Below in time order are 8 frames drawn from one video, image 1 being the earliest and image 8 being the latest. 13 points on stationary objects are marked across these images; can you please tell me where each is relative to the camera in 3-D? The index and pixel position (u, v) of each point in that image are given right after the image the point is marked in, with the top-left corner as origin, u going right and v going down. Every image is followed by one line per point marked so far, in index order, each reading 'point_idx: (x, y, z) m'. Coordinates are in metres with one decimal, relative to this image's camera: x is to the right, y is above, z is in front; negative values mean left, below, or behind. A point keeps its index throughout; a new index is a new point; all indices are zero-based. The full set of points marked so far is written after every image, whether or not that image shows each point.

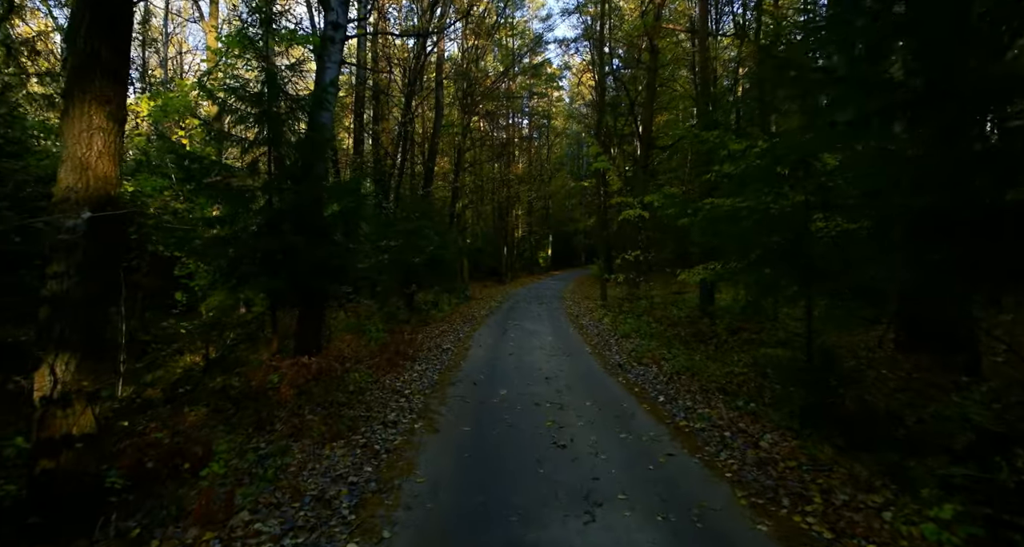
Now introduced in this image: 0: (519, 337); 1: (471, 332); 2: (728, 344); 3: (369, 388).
0: (+0.2, -1.6, +12.2) m
1: (-1.1, -1.5, +13.1) m
2: (+4.7, -1.6, +10.8) m
3: (-2.0, -1.6, +6.9) m
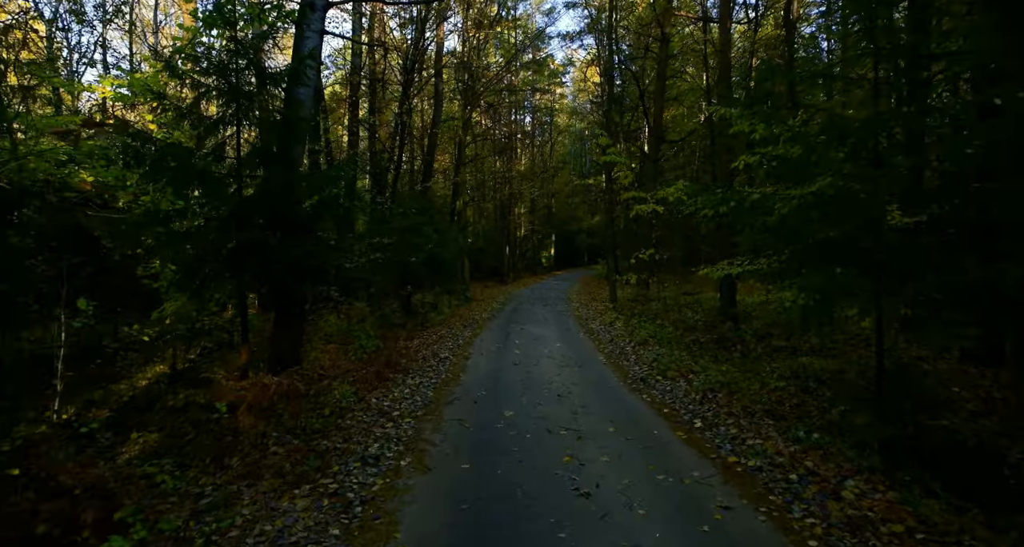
0: (+0.3, -1.6, +11.1) m
1: (-1.0, -1.6, +12.1) m
2: (+4.8, -1.6, +9.7) m
3: (-1.9, -1.6, +5.9) m
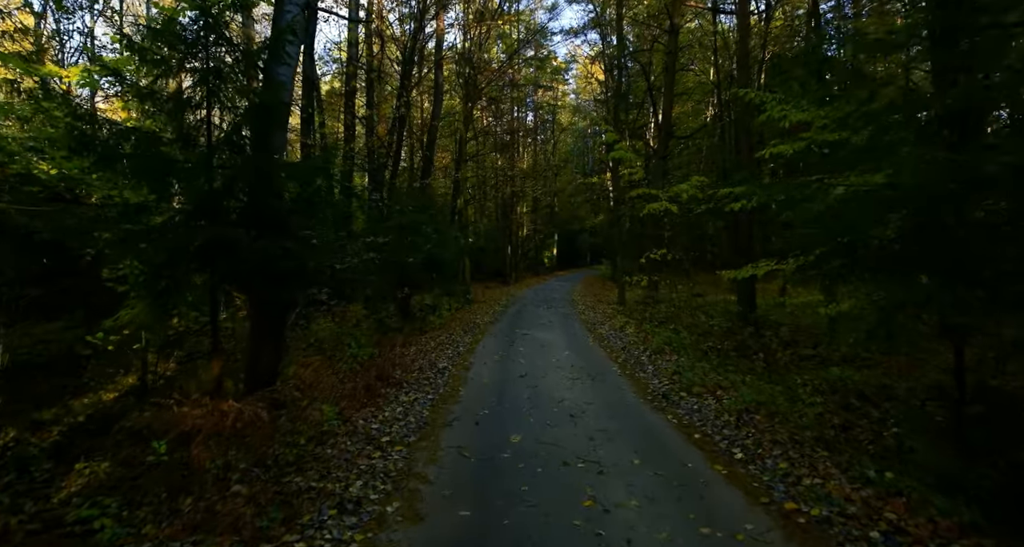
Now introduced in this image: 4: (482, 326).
0: (+0.4, -1.6, +10.3) m
1: (-0.9, -1.6, +11.3) m
2: (+4.8, -1.6, +8.9) m
3: (-1.8, -1.6, +5.1) m
4: (-0.8, -1.5, +14.4) m
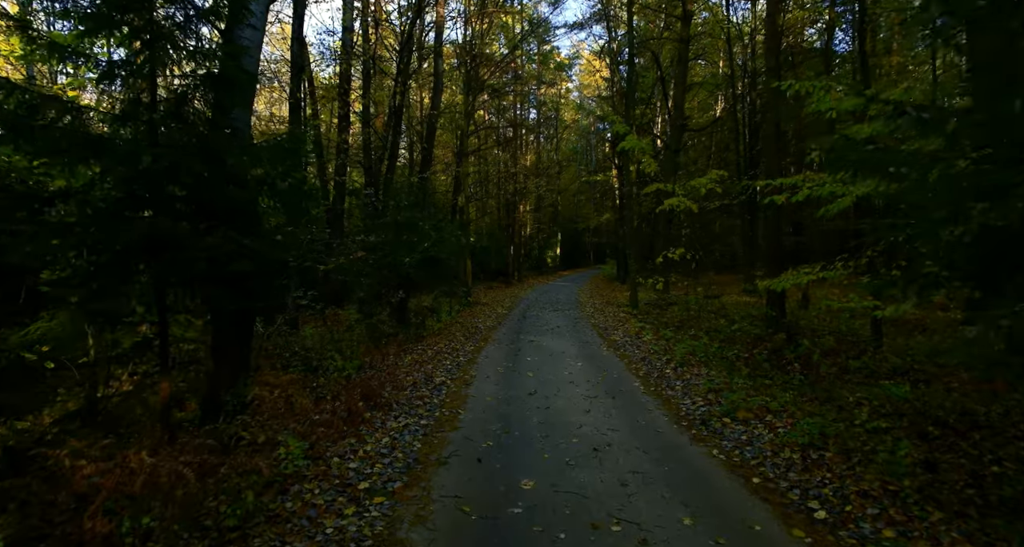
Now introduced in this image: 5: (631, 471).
0: (+0.5, -1.6, +9.3) m
1: (-0.8, -1.6, +10.2) m
2: (+4.9, -1.6, +7.9) m
3: (-1.7, -1.7, +4.0) m
4: (-0.7, -1.6, +13.4) m
5: (+1.0, -1.7, +4.4) m
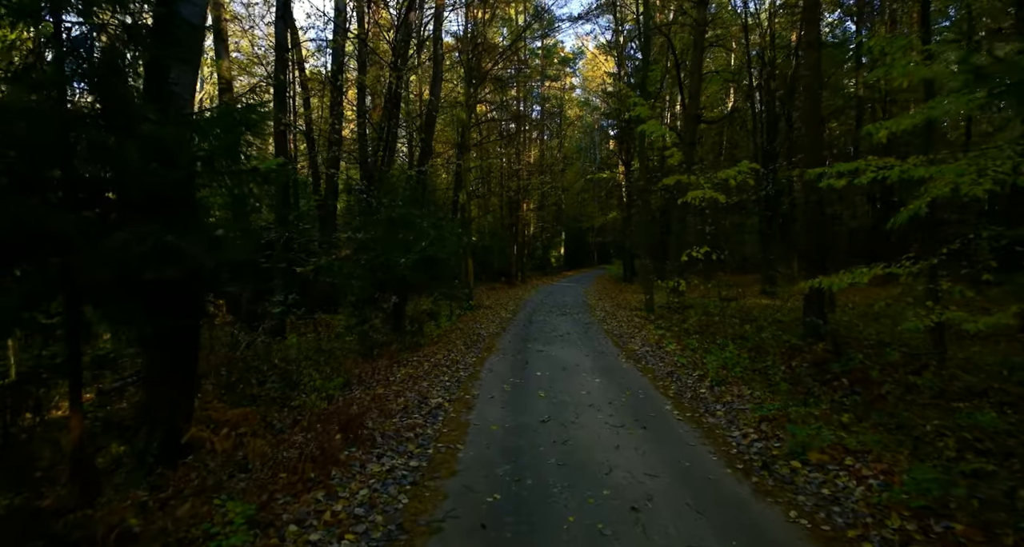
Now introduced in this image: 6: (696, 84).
0: (+0.6, -1.7, +8.1) m
1: (-0.6, -1.7, +9.1) m
2: (+5.1, -1.7, +6.7) m
3: (-1.6, -1.7, +2.9) m
4: (-0.6, -1.6, +12.2) m
5: (+1.1, -1.8, +3.3) m
6: (+6.7, +6.9, +18.2) m
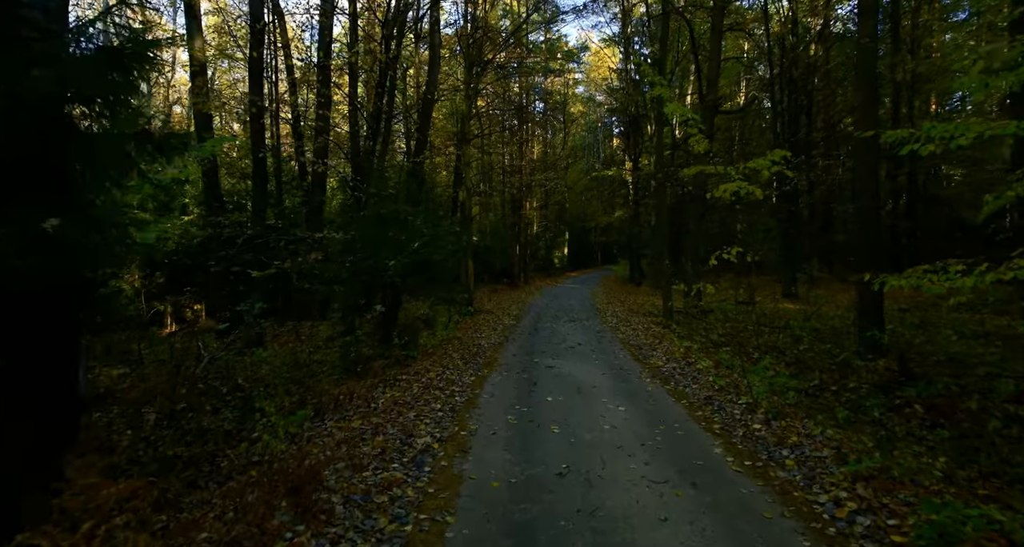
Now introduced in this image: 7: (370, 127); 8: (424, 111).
0: (+0.7, -1.7, +6.8) m
1: (-0.6, -1.7, +7.7) m
2: (+5.1, -1.7, +5.3) m
3: (-1.6, -1.8, +1.5) m
4: (-0.5, -1.7, +10.9) m
5: (+1.2, -1.8, +1.9) m
6: (+6.8, +6.8, +16.8) m
7: (-4.4, +4.6, +15.4) m
8: (-3.0, +5.5, +17.0) m
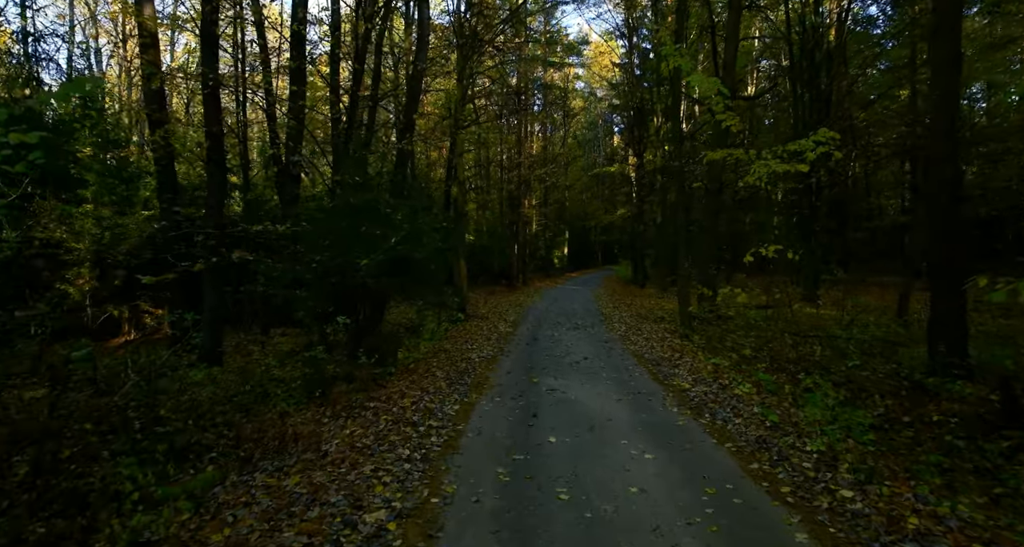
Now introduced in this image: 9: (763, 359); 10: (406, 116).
0: (+0.6, -1.8, +5.2) m
1: (-0.6, -1.8, +6.1) m
2: (+5.1, -1.8, +3.7) m
3: (-1.7, -1.8, -0.1) m
4: (-0.6, -1.7, +9.3) m
5: (+1.1, -1.9, +0.3) m
6: (+6.7, +6.8, +15.3) m
7: (-4.4, +4.5, +13.8) m
8: (-3.1, +5.5, +15.4) m
9: (+4.6, -1.5, +9.3) m
10: (-3.3, +4.9, +15.5) m
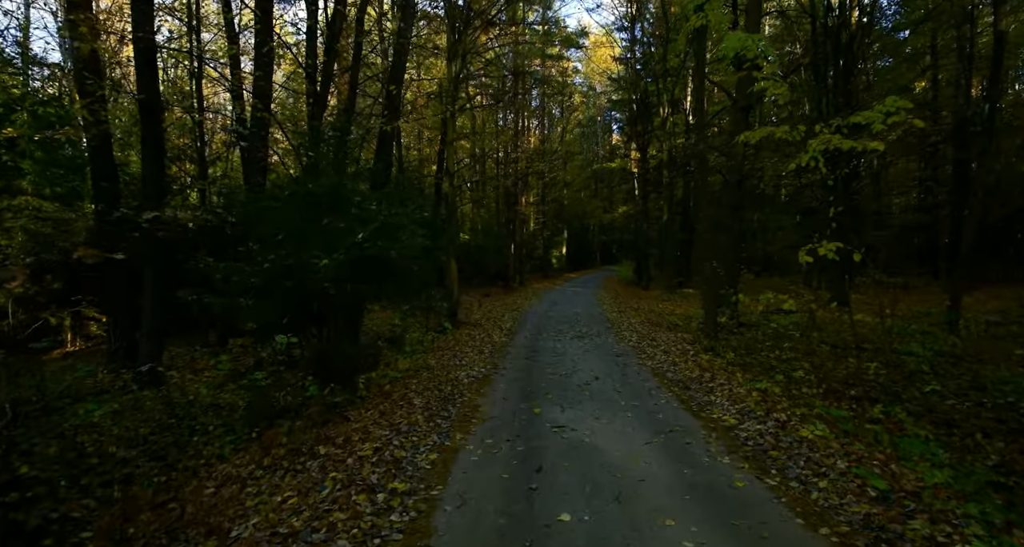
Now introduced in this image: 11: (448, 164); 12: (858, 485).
0: (+0.6, -1.8, +3.5) m
1: (-0.7, -1.8, +4.5) m
2: (+5.0, -1.8, +2.1) m
3: (-1.6, -1.9, -1.7) m
4: (-0.6, -1.7, +7.6) m
5: (+1.1, -1.9, -1.4) m
6: (+6.6, +6.8, +13.6) m
7: (-4.5, +4.5, +12.1) m
8: (-3.2, +5.4, +13.7) m
9: (+4.5, -1.5, +7.7) m
10: (-3.4, +4.9, +13.8) m
11: (-2.4, +4.1, +18.3) m
12: (+2.8, -1.7, +4.0) m
